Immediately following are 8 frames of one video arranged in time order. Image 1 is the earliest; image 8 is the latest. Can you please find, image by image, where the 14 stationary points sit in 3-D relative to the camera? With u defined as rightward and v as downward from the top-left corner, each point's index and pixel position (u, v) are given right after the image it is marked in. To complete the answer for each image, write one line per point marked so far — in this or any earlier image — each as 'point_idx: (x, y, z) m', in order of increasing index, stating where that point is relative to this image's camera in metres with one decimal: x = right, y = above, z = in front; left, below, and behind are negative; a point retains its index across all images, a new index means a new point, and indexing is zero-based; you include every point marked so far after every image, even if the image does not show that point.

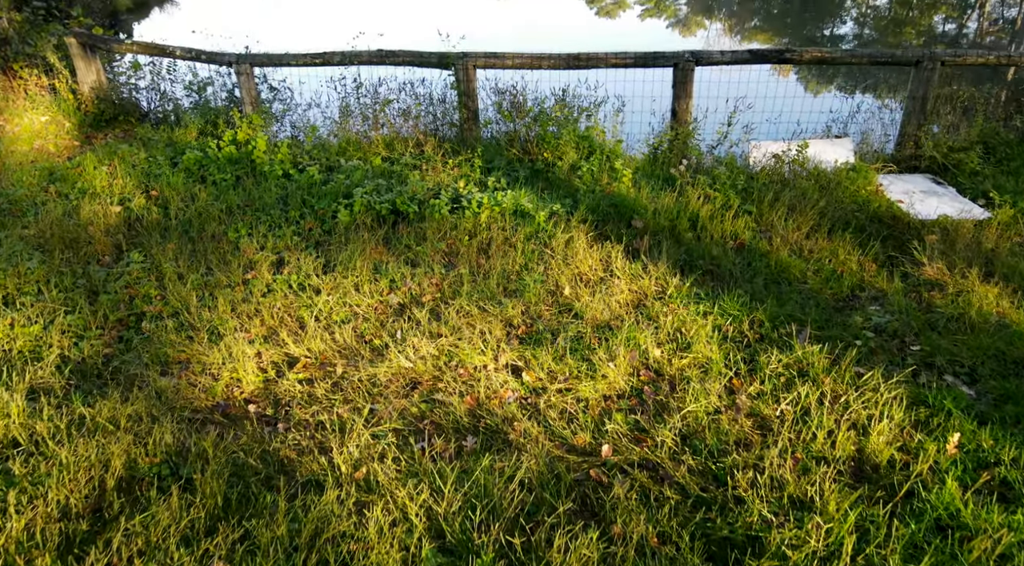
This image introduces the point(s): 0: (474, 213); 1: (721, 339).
0: (-0.3, +0.5, +5.2) m
1: (+1.1, -0.3, +3.7) m
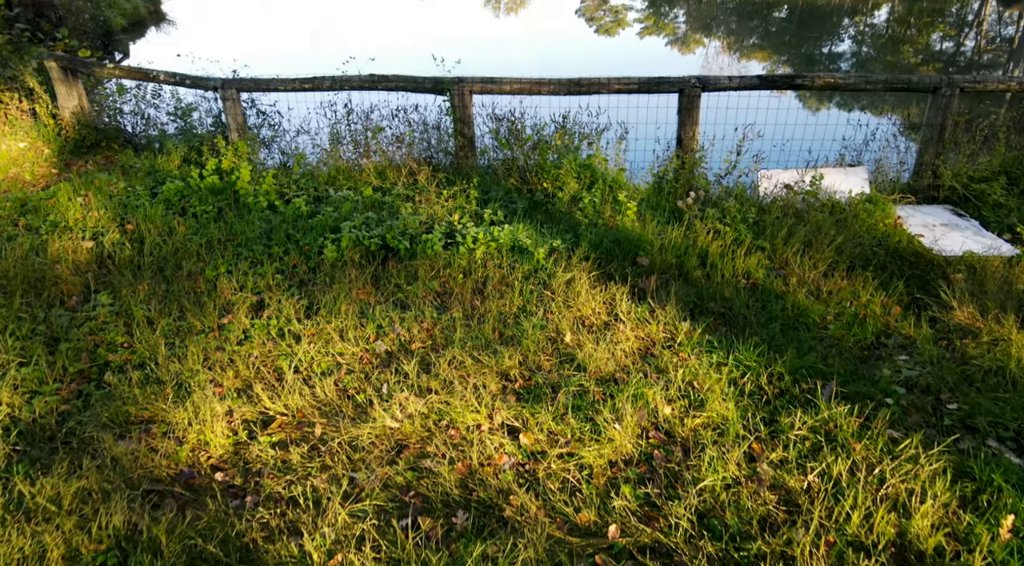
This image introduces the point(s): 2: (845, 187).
0: (-0.3, +0.2, +4.9) m
1: (+1.0, -0.5, +3.4) m
2: (+2.6, +0.8, +5.8) m
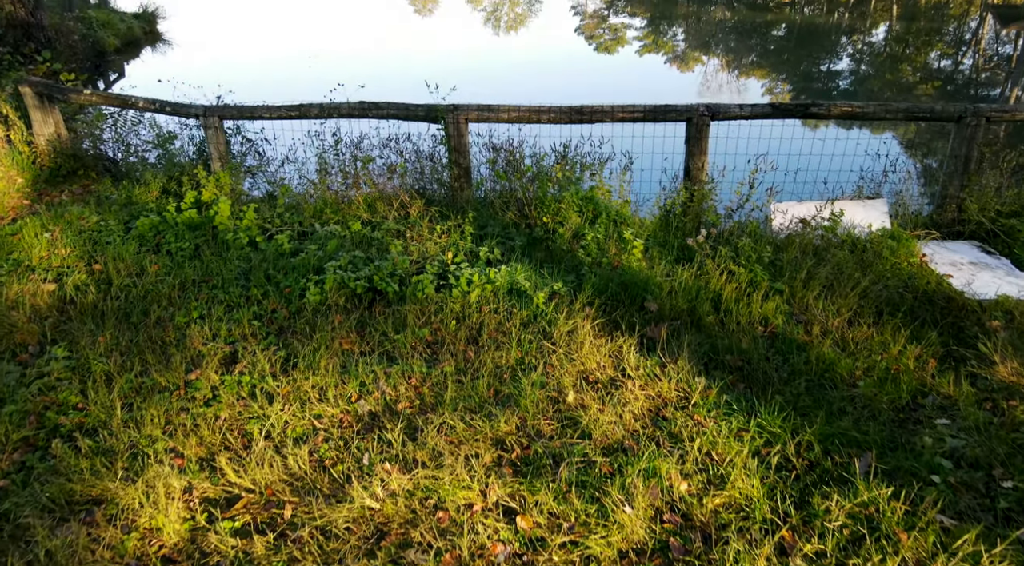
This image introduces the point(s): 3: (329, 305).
0: (-0.3, -0.1, +4.5) m
1: (+1.0, -0.8, +3.0) m
2: (+2.6, +0.5, +5.4) m
3: (-1.1, -0.1, +4.4) m
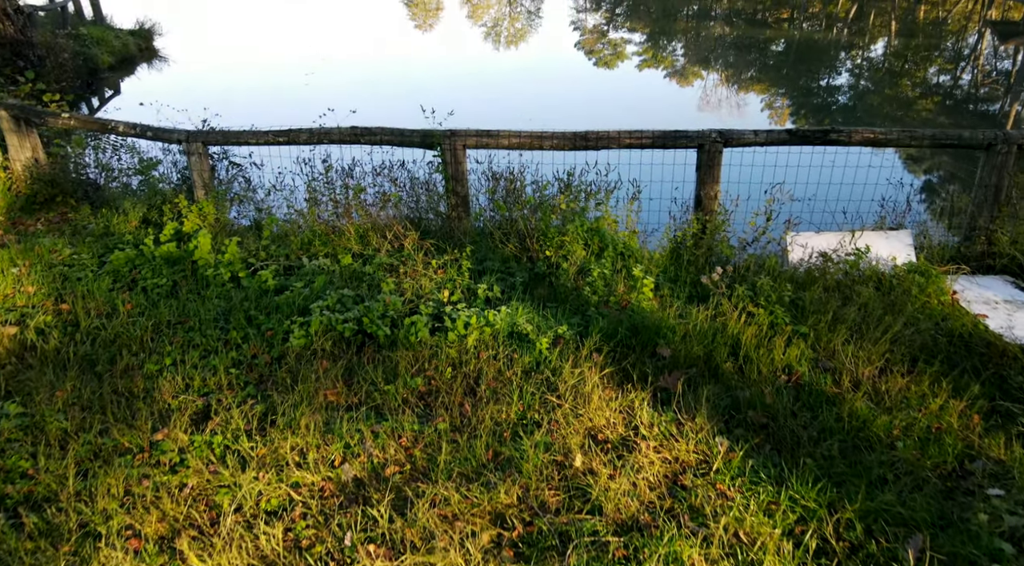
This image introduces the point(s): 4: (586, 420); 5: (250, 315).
0: (-0.3, -0.3, +4.1) m
1: (+1.0, -1.0, +2.7) m
2: (+2.6, +0.2, +5.1) m
3: (-1.1, -0.4, +4.1) m
4: (+0.3, -0.6, +3.5) m
5: (-1.6, -0.2, +4.4) m
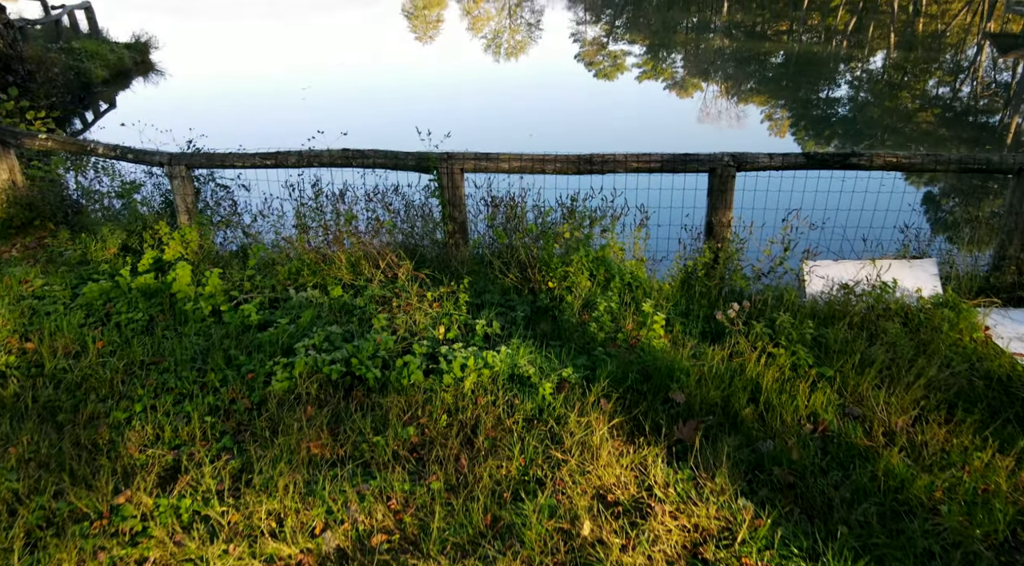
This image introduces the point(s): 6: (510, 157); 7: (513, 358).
0: (-0.3, -0.5, +3.8) m
1: (+1.0, -1.2, +2.3) m
2: (+2.6, 0.0, +4.8) m
3: (-1.1, -0.6, +3.8) m
4: (+0.4, -0.8, +3.1) m
5: (-1.6, -0.4, +4.0) m
6: (0.0, +0.9, +5.1) m
7: (0.0, -0.4, +3.9) m
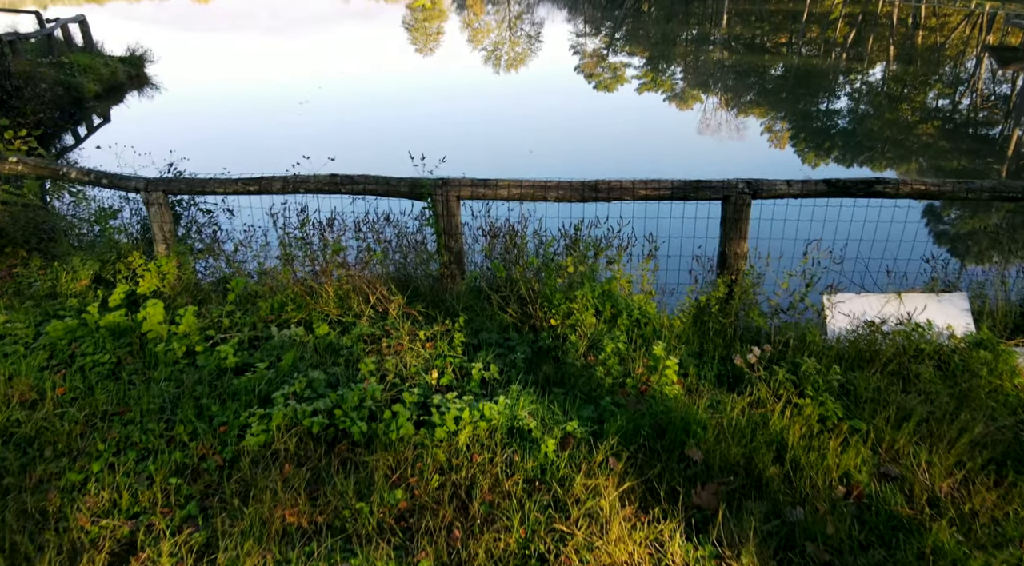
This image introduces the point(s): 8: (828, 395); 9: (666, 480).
0: (-0.3, -0.7, +3.5) m
1: (+1.0, -1.4, +2.0) m
2: (+2.6, -0.2, +4.4) m
3: (-1.1, -0.8, +3.4) m
4: (+0.3, -1.0, +2.8) m
5: (-1.6, -0.6, +3.7) m
6: (0.0, +0.7, +4.7) m
7: (0.0, -0.6, +3.6) m
8: (+1.6, -0.6, +3.6) m
9: (+0.7, -0.8, +3.1) m
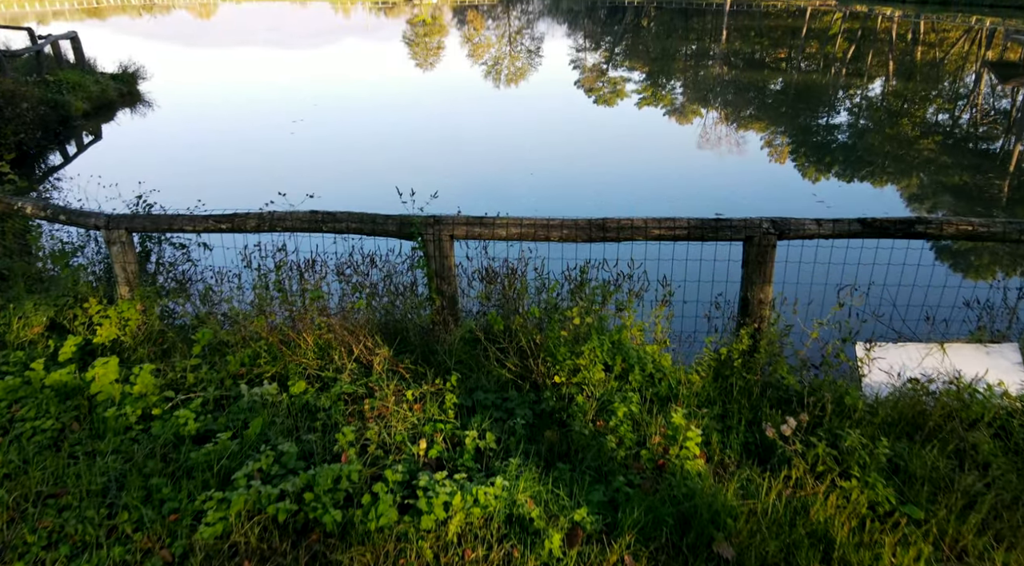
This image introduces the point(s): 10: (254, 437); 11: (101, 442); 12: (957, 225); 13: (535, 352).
0: (-0.3, -1.0, +3.0) m
1: (+1.0, -1.6, +1.5) m
2: (+2.6, -0.5, +3.9) m
3: (-1.1, -1.0, +2.9) m
4: (+0.3, -1.3, +2.3) m
5: (-1.6, -0.9, +3.2) m
6: (0.0, +0.4, +4.3) m
7: (0.0, -0.9, +3.1) m
8: (+1.6, -0.8, +3.1) m
9: (+0.7, -1.1, +2.6) m
10: (-1.2, -0.7, +3.4) m
11: (-1.9, -0.7, +3.4) m
12: (+2.5, +0.3, +4.0) m
13: (+0.1, -0.4, +4.0) m
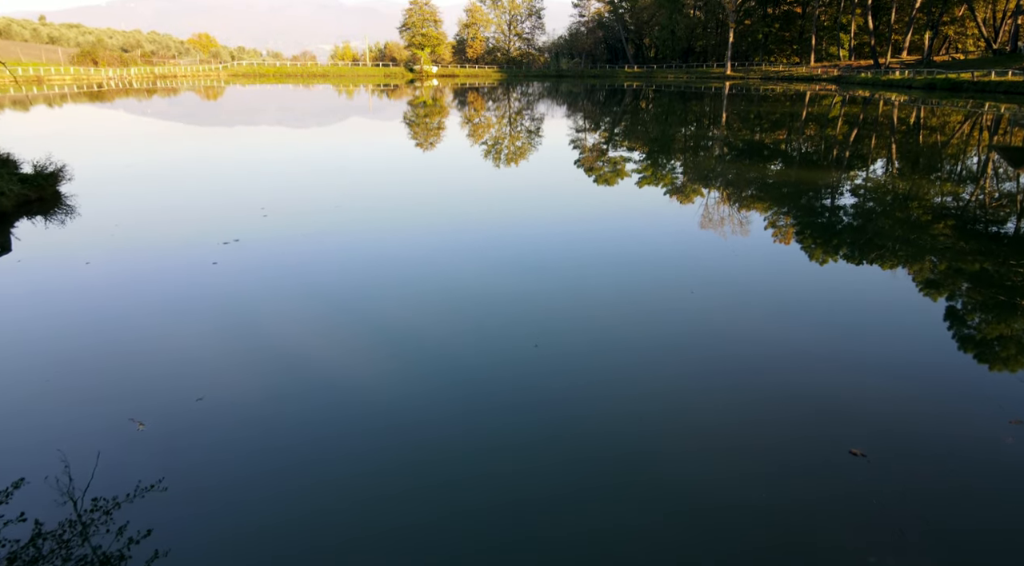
0: (-0.4, -2.4, -1.0) m
1: (+1.0, -2.9, -2.5) m
2: (+2.6, -2.1, 0.0) m
3: (-1.2, -2.5, -1.0) m
4: (+0.3, -2.7, -1.7) m
5: (-1.6, -2.4, -0.7) m
6: (-0.1, -1.2, +0.5) m
7: (-0.1, -2.3, -0.8) m
8: (+1.5, -2.3, -0.8) m
9: (+0.6, -2.5, -1.3) m
10: (-1.3, -2.2, -0.5) m
11: (-2.0, -2.2, -0.5) m
12: (+2.4, -1.3, +0.2) m
13: (+0.1, -2.0, +0.1) m
